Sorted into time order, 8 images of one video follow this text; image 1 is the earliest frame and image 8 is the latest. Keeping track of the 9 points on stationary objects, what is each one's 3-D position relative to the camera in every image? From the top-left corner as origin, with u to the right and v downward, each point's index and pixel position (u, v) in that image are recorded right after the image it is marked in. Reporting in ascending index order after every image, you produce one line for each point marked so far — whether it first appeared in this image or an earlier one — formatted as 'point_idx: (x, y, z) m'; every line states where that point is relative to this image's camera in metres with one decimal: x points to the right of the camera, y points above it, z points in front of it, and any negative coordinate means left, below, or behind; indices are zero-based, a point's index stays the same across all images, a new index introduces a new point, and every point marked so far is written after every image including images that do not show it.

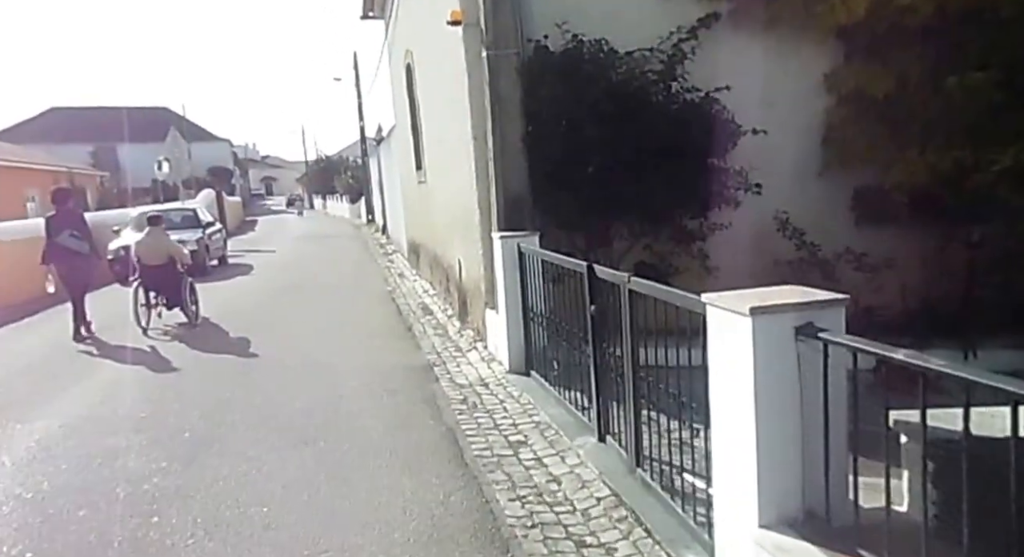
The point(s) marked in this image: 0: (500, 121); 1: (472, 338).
0: (-0.1, +1.7, +7.7) m
1: (-0.5, -0.8, +9.1) m
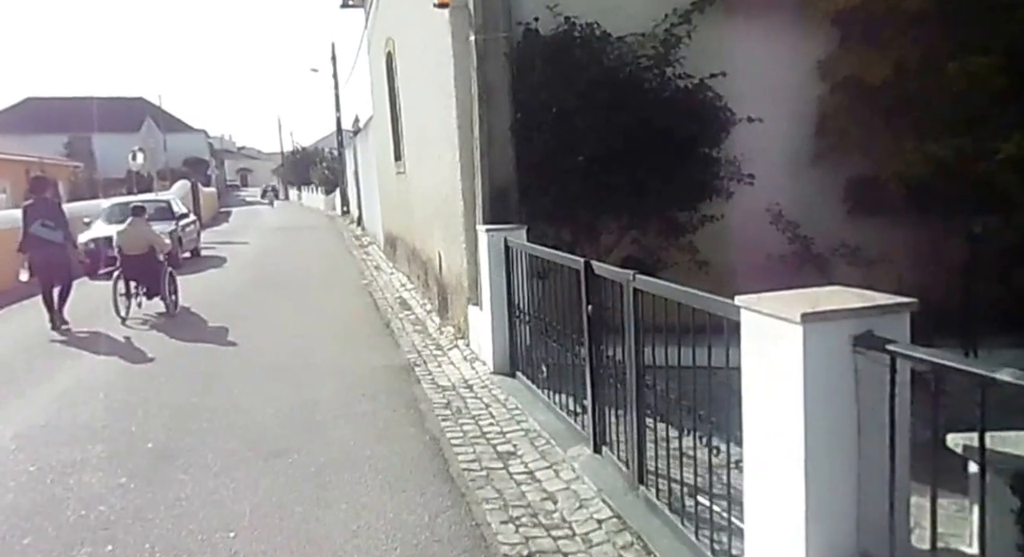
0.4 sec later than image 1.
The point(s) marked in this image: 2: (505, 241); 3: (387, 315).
0: (-0.3, +1.7, +7.3) m
1: (-0.7, -0.7, +8.7) m
2: (-0.1, +0.4, +7.1) m
3: (-1.7, -0.5, +10.2) m
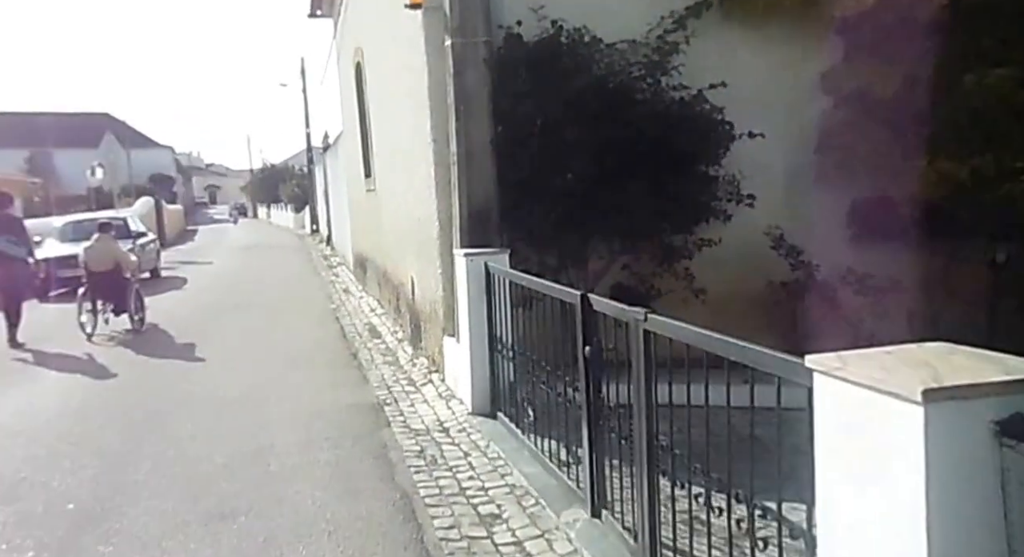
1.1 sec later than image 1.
0: (-0.4, +1.5, +6.6) m
1: (-0.9, -1.0, +7.9) m
2: (-0.3, +0.1, +6.4) m
3: (-2.0, -0.9, +9.4) m
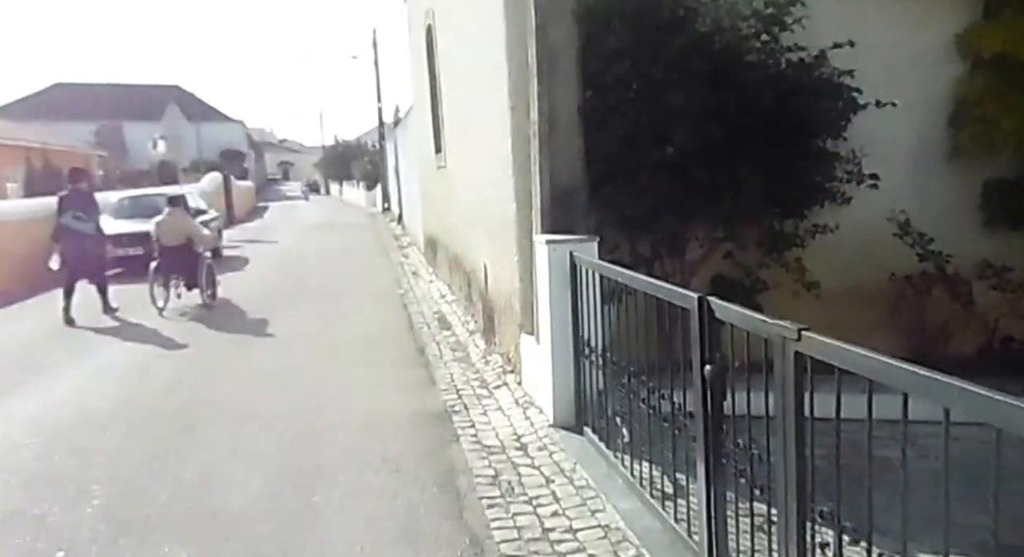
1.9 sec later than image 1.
0: (+0.3, +1.5, +5.7) m
1: (-0.1, -0.9, +7.1) m
2: (+0.4, +0.2, +5.5) m
3: (-1.1, -0.7, +8.7) m
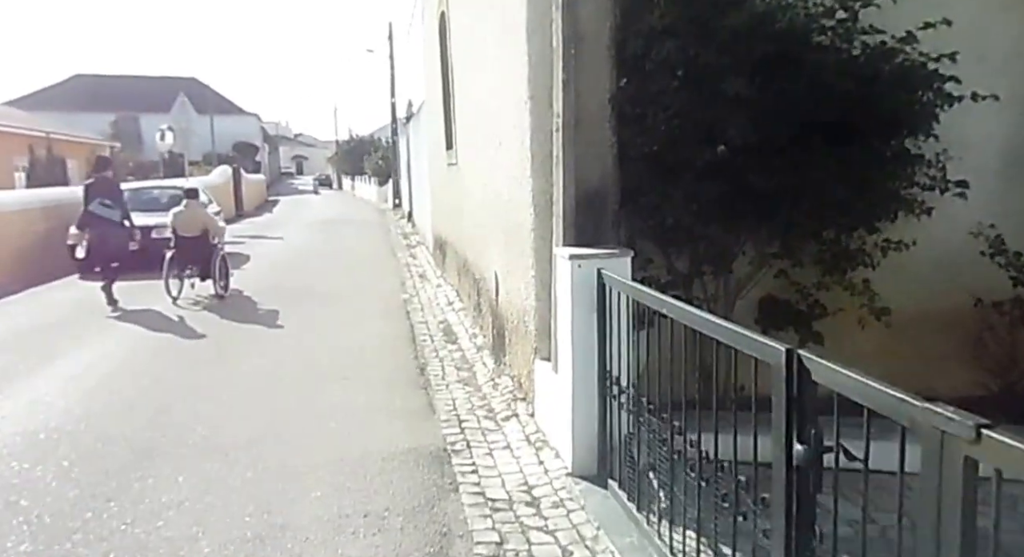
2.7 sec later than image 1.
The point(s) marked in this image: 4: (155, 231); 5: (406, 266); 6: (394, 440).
0: (+0.4, +1.4, +4.8) m
1: (0.0, -1.0, +6.2) m
2: (+0.5, +0.1, +4.6) m
3: (-0.9, -0.8, +7.8) m
4: (-6.8, +0.9, +13.8) m
5: (-2.1, +0.3, +14.4) m
6: (-0.8, -1.2, +5.2) m
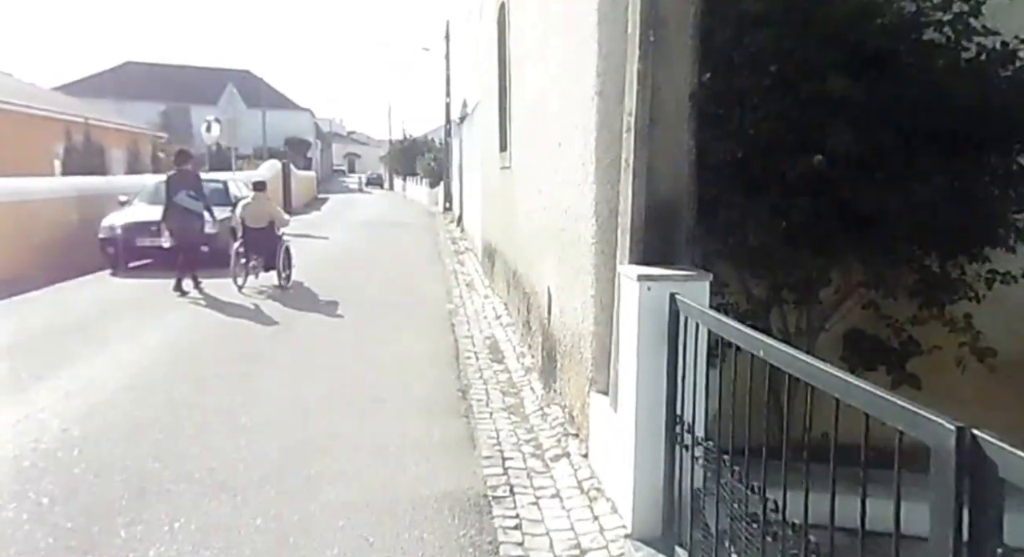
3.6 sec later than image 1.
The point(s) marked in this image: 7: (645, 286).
0: (+0.8, +1.3, +4.1) m
1: (+0.4, -1.1, +5.5) m
2: (+0.8, -0.1, +3.9) m
3: (-0.4, -0.9, +7.1) m
4: (-5.9, +1.0, +13.6) m
5: (-1.1, +0.1, +13.9) m
6: (-0.5, -1.3, +4.6) m
7: (+0.7, 0.0, +3.9) m
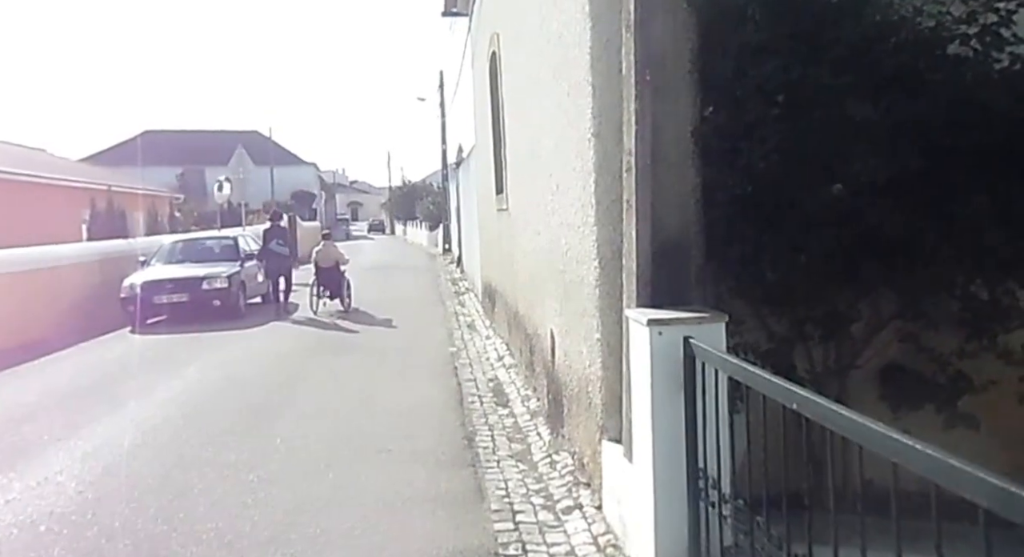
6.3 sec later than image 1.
0: (+0.8, +1.0, +4.0) m
1: (+0.4, -1.5, +5.3) m
2: (+0.9, -0.3, +3.7) m
3: (-0.4, -1.3, +6.9) m
4: (-5.8, 0.0, +13.5) m
5: (-1.1, -0.7, +13.7) m
6: (-0.4, -1.6, +4.3) m
7: (+0.7, -0.3, +3.7) m
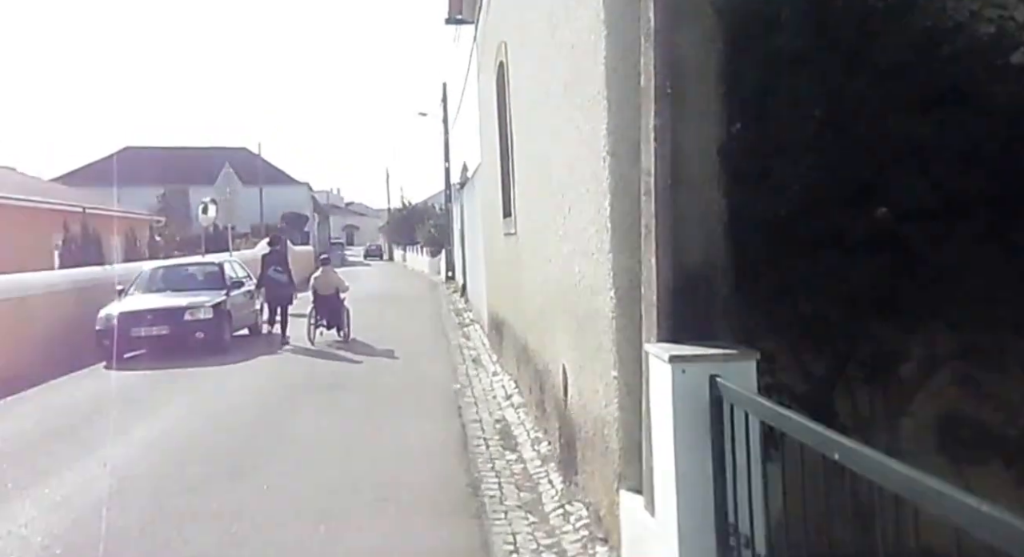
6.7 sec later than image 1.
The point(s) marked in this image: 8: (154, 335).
0: (+0.8, +0.9, +3.6) m
1: (+0.5, -1.7, +4.9) m
2: (+0.9, -0.5, +3.3) m
3: (-0.3, -1.6, +6.5) m
4: (-5.7, -0.6, +13.1) m
5: (-0.9, -1.3, +13.3) m
6: (-0.4, -1.7, +3.9) m
7: (+0.8, -0.4, +3.3) m
8: (-6.2, -1.0, +13.0) m
